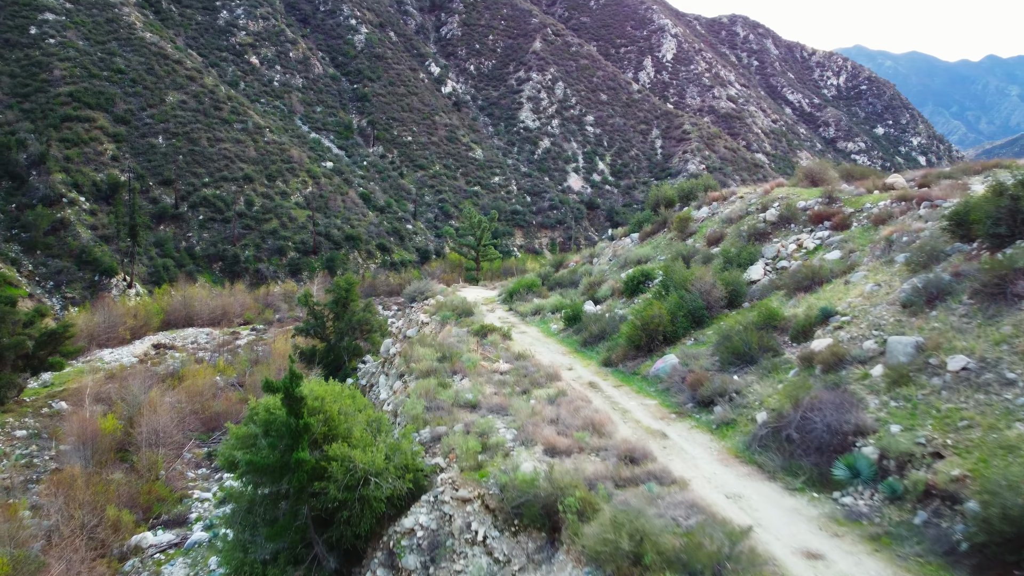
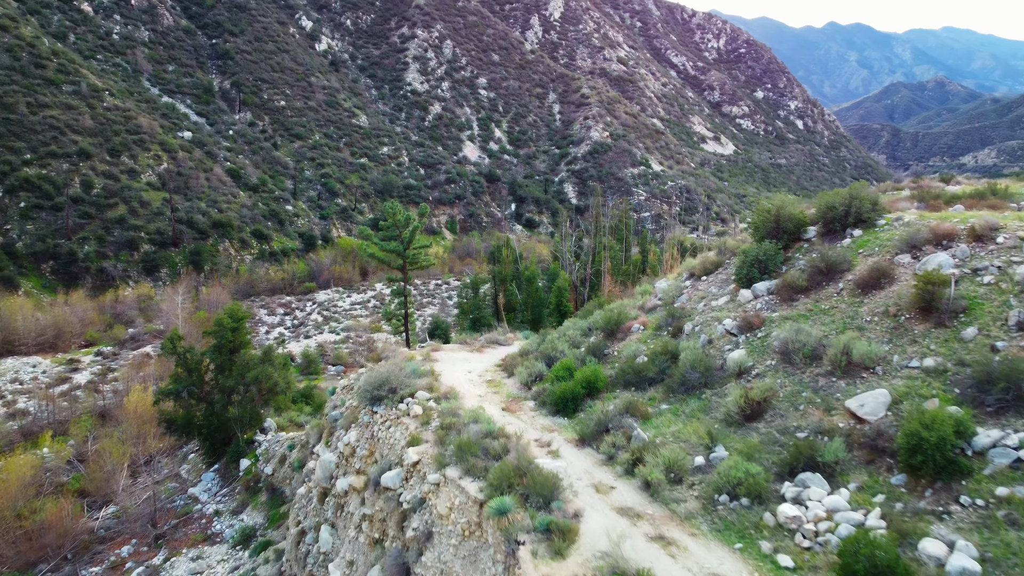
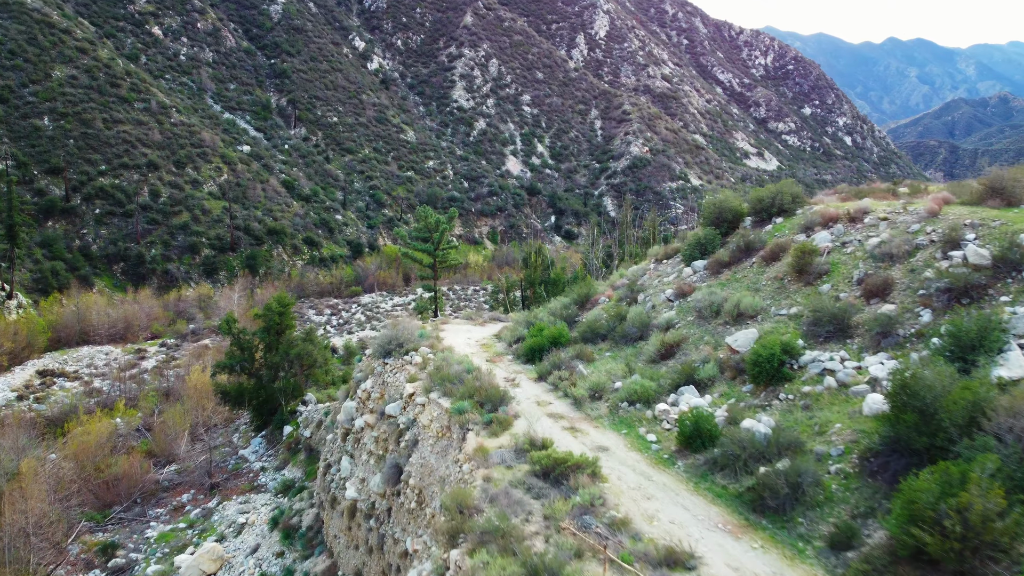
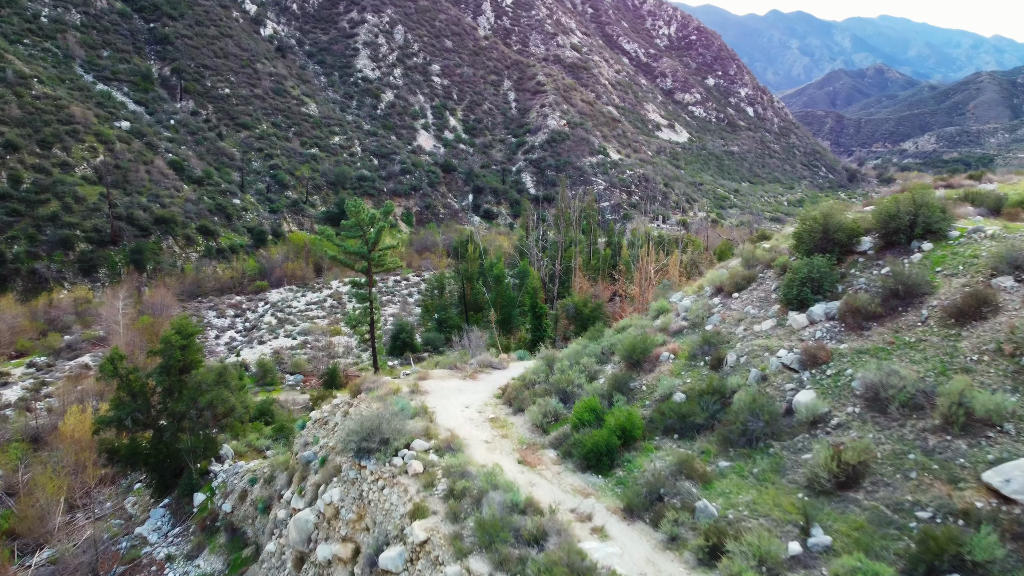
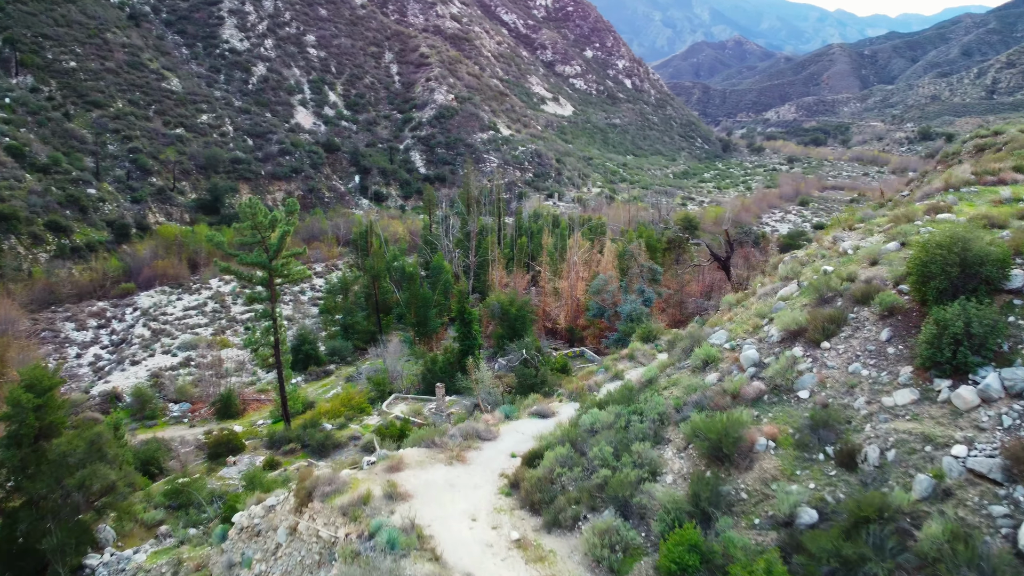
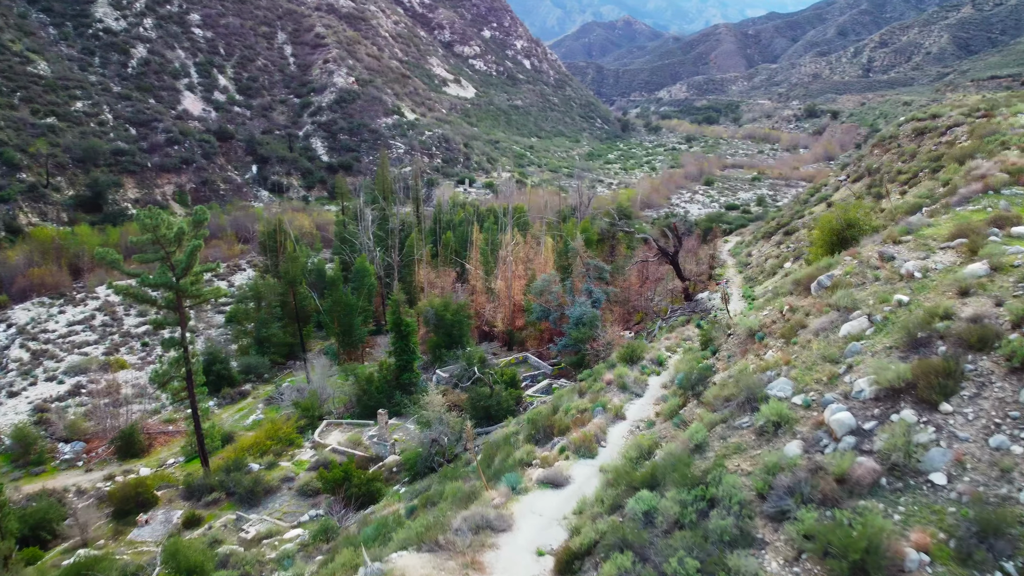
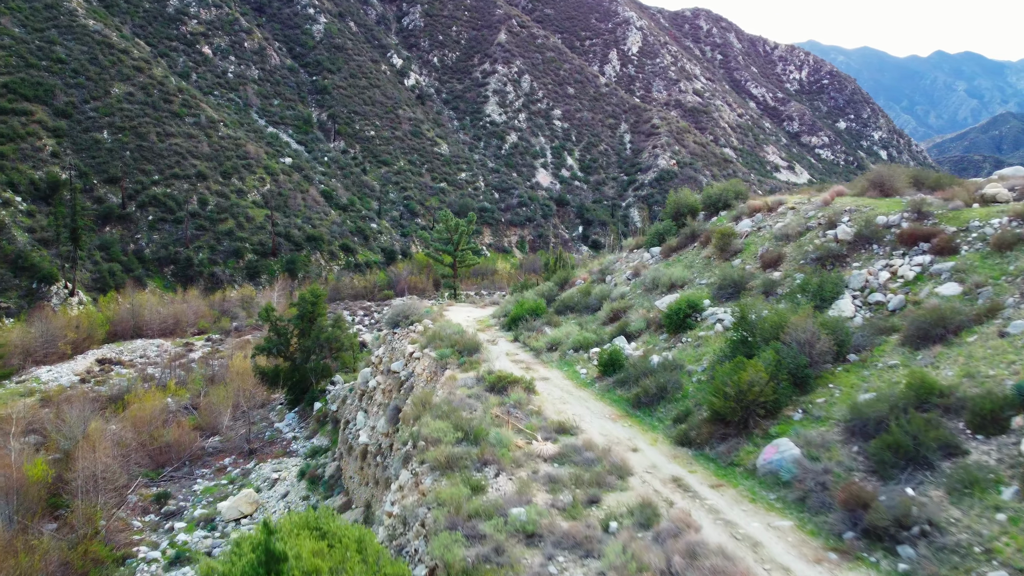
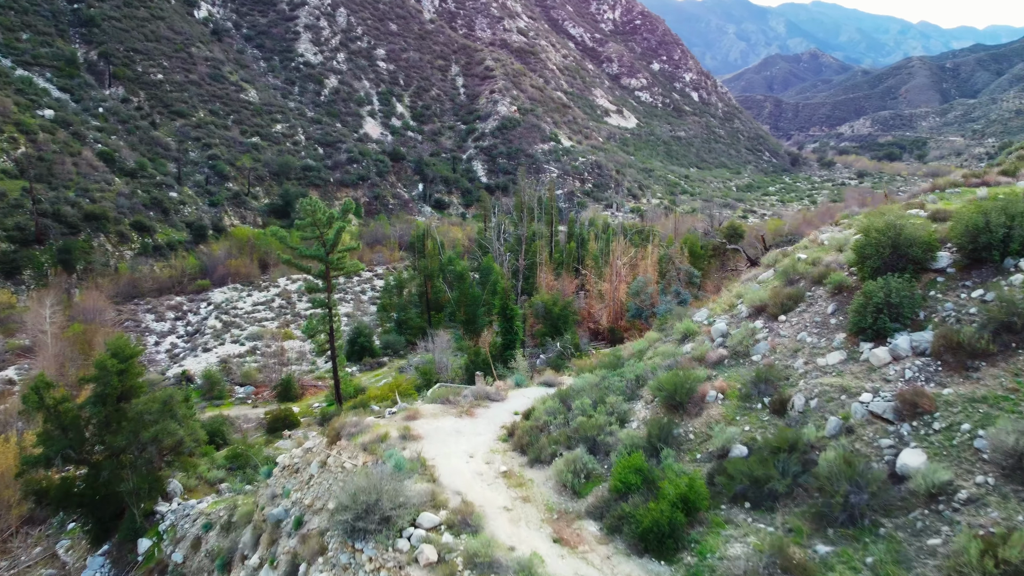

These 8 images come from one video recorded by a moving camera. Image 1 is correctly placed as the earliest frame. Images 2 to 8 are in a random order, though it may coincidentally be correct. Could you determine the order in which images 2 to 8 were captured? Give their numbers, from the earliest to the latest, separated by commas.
7, 3, 2, 4, 8, 5, 6
